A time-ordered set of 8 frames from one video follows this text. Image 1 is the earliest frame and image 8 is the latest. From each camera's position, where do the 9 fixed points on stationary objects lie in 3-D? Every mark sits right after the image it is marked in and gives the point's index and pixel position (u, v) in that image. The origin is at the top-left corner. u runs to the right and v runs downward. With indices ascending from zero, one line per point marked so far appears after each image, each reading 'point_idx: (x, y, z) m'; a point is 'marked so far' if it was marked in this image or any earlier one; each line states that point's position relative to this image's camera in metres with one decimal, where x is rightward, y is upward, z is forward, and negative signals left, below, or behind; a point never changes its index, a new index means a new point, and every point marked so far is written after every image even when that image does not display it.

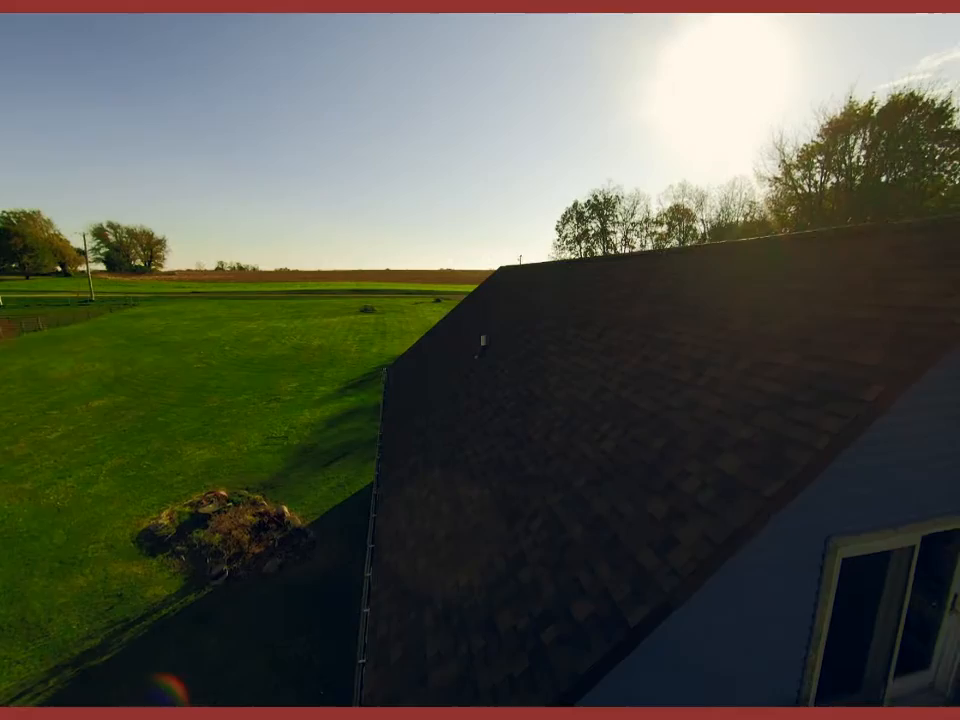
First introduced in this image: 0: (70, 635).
0: (-12.5, -8.3, +12.3) m
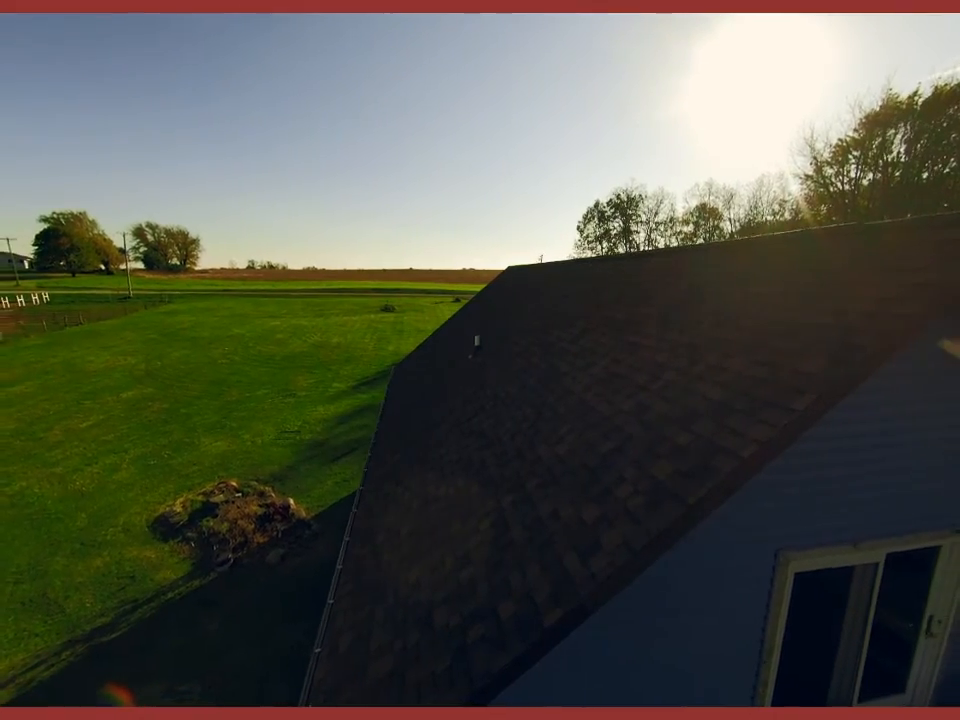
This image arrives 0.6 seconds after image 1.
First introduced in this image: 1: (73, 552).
0: (-12.8, -8.1, +13.0) m
1: (-15.8, -7.4, +15.6) m
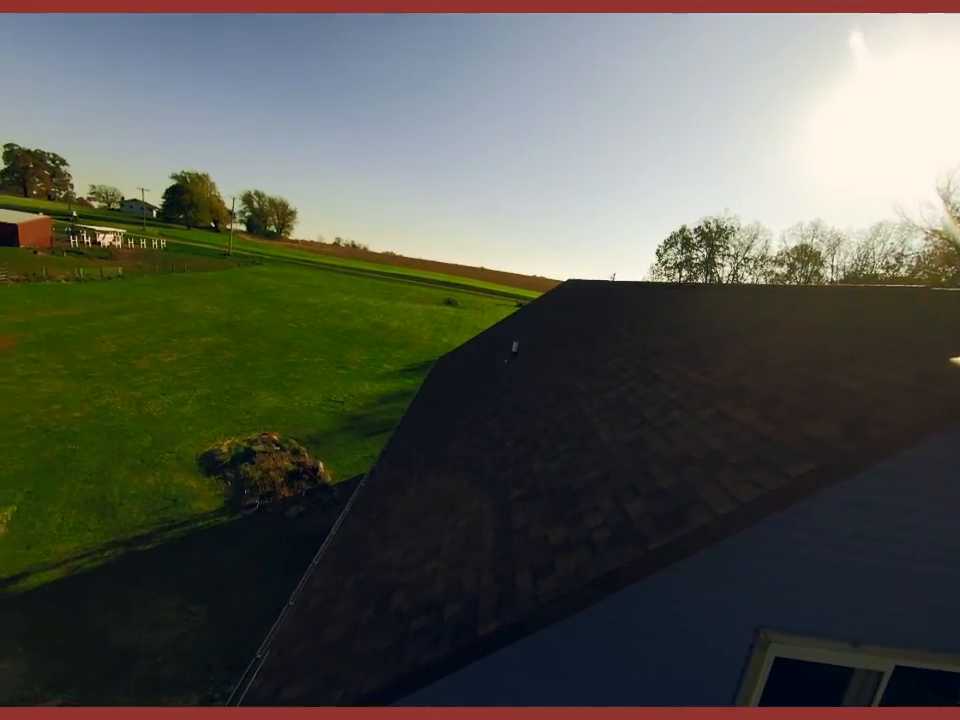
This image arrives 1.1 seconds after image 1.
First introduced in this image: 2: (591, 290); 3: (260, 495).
0: (-12.8, -5.9, +14.8) m
1: (-15.2, -4.7, +17.7) m
2: (+4.8, +3.0, +17.2) m
3: (-9.1, -5.6, +16.6) m
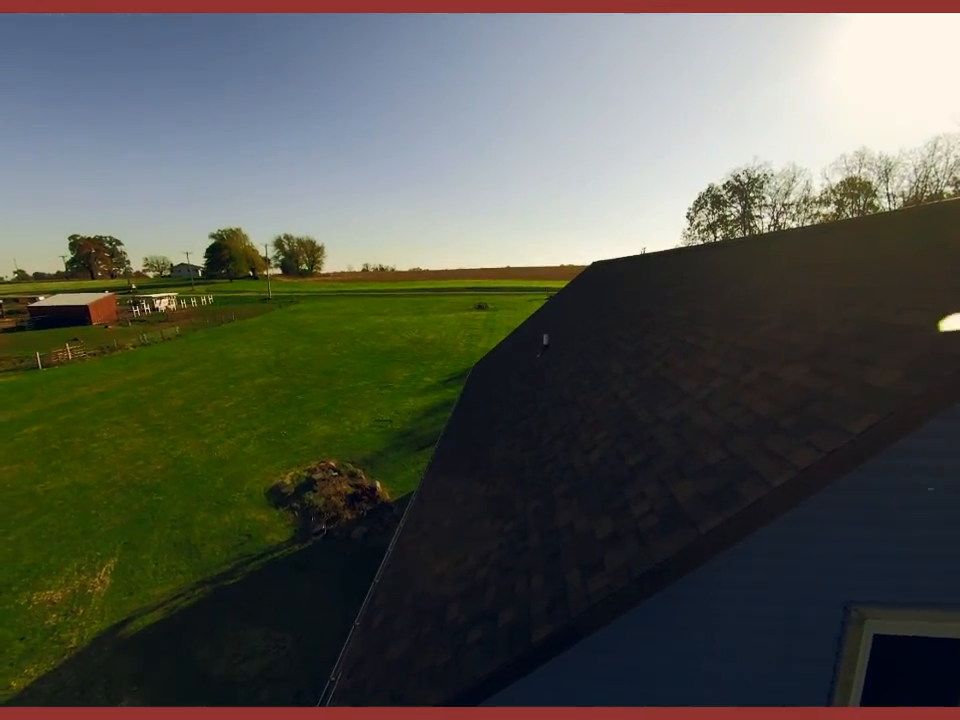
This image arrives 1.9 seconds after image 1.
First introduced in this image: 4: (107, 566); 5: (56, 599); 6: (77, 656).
0: (-10.5, -7.8, +15.8) m
1: (-12.7, -7.0, +19.0) m
2: (+5.7, +3.8, +16.6) m
3: (-6.7, -6.9, +17.3) m
4: (-14.3, -7.9, +15.5) m
5: (-14.8, -8.3, +14.1) m
6: (-12.0, -8.8, +11.9) m
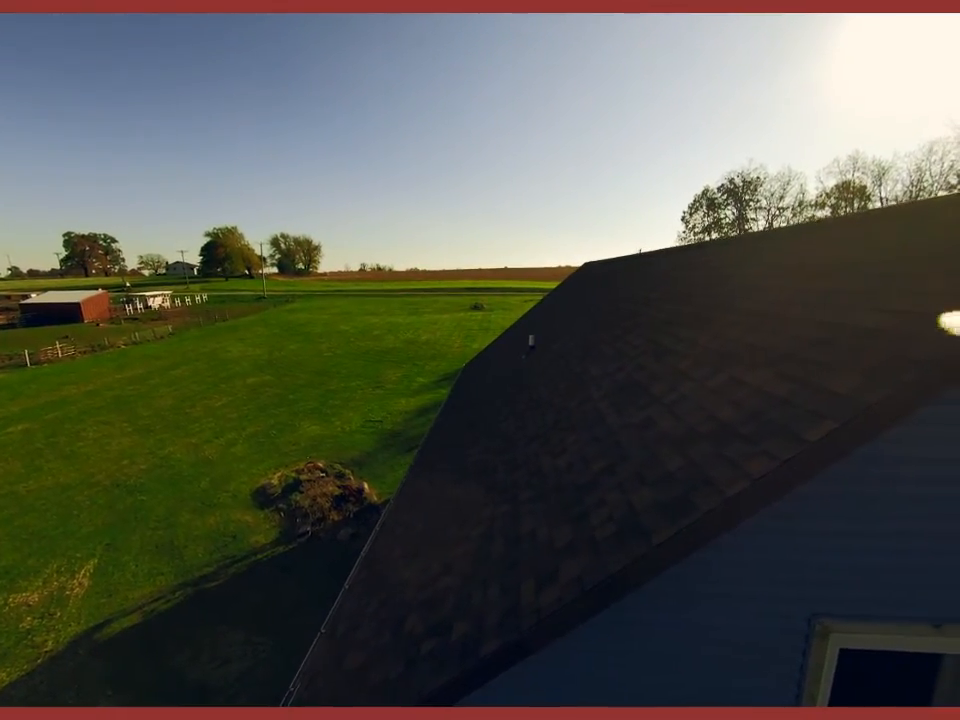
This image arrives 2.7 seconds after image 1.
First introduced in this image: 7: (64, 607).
0: (-11.0, -7.8, +15.6) m
1: (-13.3, -7.0, +18.8) m
2: (+5.2, +3.7, +16.5) m
3: (-7.2, -6.9, +17.1) m
4: (-14.9, -7.9, +15.2) m
5: (-15.4, -8.3, +13.8) m
6: (-12.5, -8.7, +11.7) m
7: (-14.0, -8.3, +13.5) m
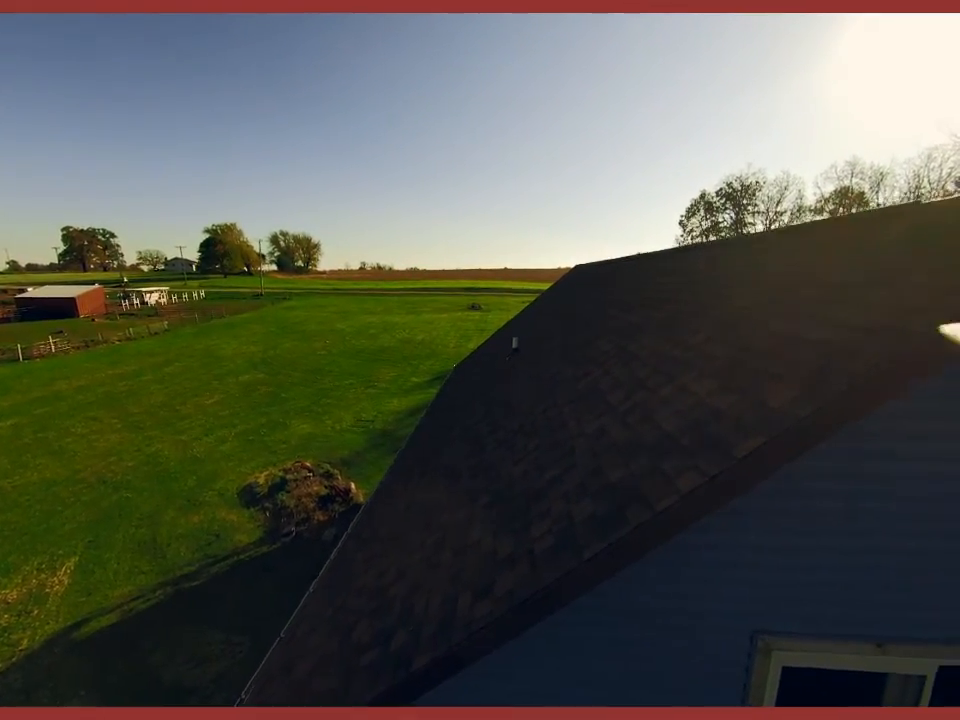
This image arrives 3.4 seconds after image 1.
0: (-11.7, -7.7, +15.5) m
1: (-13.9, -6.8, +18.7) m
2: (+4.7, +3.6, +16.5) m
3: (-7.8, -6.9, +17.0) m
4: (-15.5, -7.7, +15.1) m
5: (-16.0, -8.1, +13.7) m
6: (-13.1, -8.6, +11.6) m
7: (-14.6, -8.2, +13.4) m
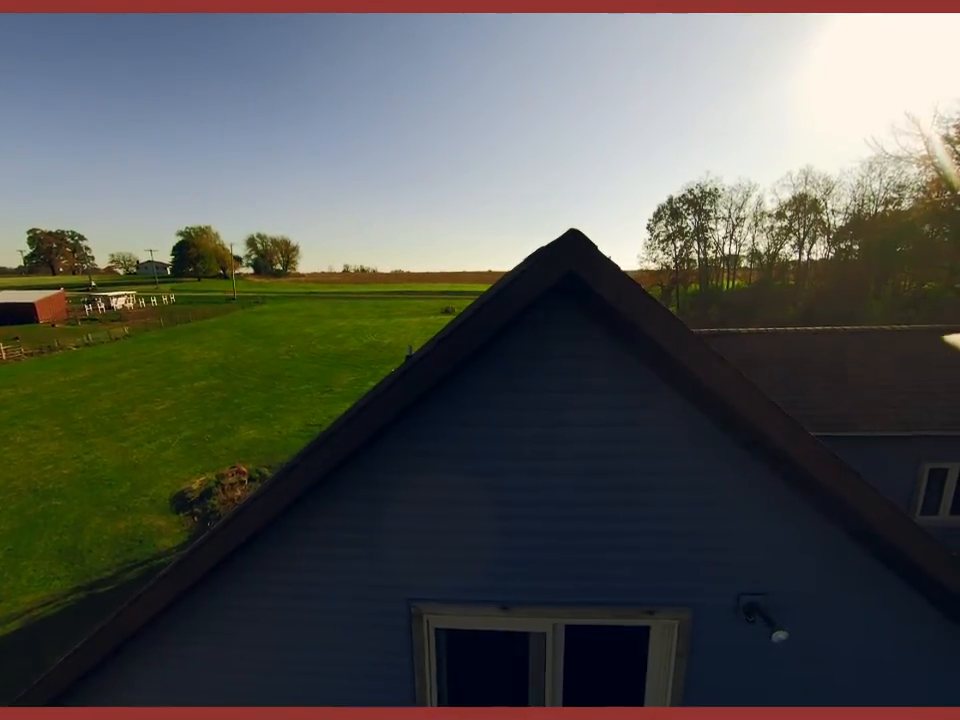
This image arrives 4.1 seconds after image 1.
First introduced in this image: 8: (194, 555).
0: (-15.0, -8.0, +15.7) m
1: (-17.4, -7.2, +18.8) m
2: (+1.2, +3.4, +17.3) m
3: (-11.3, -7.2, +17.4) m
4: (-18.9, -8.1, +15.2) m
5: (-19.3, -8.5, +13.8) m
6: (-16.4, -8.9, +11.8) m
7: (-17.9, -8.5, +13.6) m
8: (-2.4, -1.7, +3.5) m
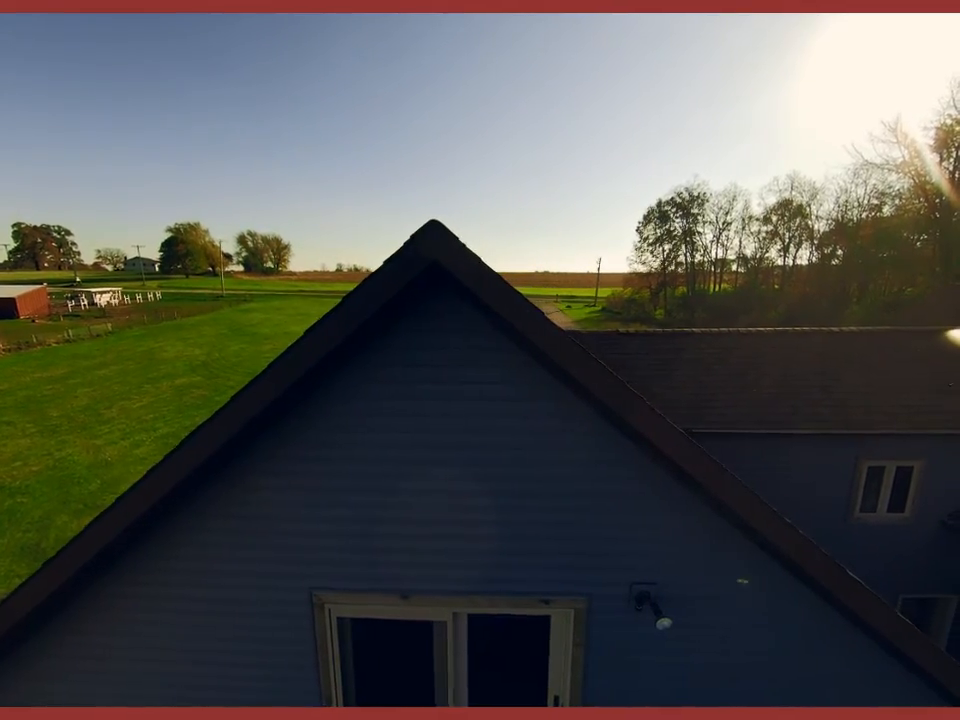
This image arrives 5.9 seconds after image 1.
0: (-16.3, -7.8, +15.5) m
1: (-18.7, -7.0, +18.6) m
2: (0.0, +3.4, +17.3) m
3: (-12.5, -7.0, +17.2) m
4: (-20.1, -7.8, +15.0) m
5: (-20.5, -8.2, +13.5) m
6: (-17.6, -8.7, +11.6) m
7: (-19.2, -8.3, +13.3) m
8: (-3.4, -1.6, +3.5) m
